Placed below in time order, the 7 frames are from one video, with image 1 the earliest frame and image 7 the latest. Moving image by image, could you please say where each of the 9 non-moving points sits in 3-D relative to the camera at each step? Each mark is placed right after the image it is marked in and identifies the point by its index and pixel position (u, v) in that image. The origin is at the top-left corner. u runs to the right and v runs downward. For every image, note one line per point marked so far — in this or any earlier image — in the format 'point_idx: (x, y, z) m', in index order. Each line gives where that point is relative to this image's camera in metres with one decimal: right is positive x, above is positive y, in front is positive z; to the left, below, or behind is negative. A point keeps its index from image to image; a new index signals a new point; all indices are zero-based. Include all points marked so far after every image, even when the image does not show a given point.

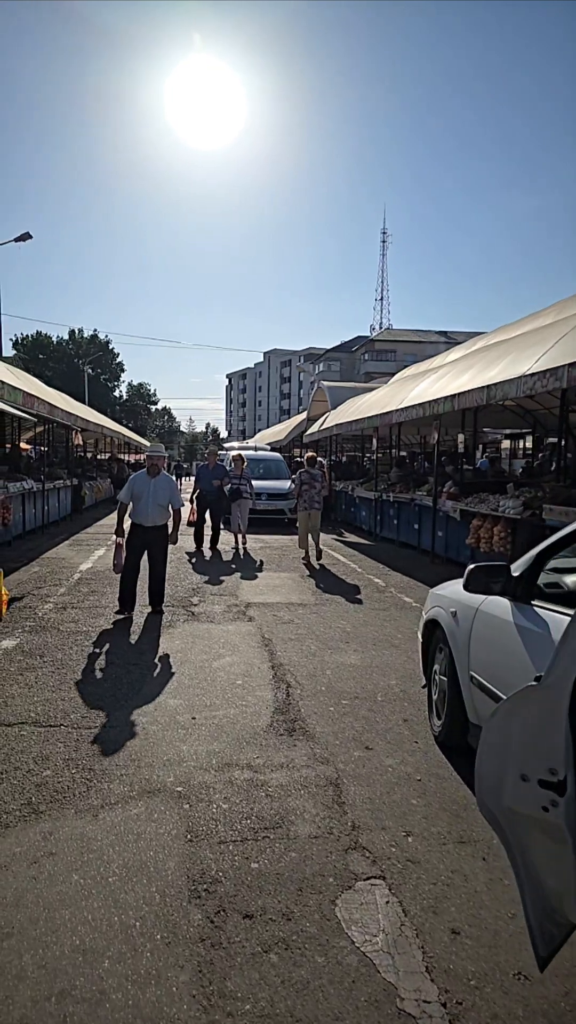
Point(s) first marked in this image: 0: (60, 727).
0: (-1.3, -1.2, +4.4) m
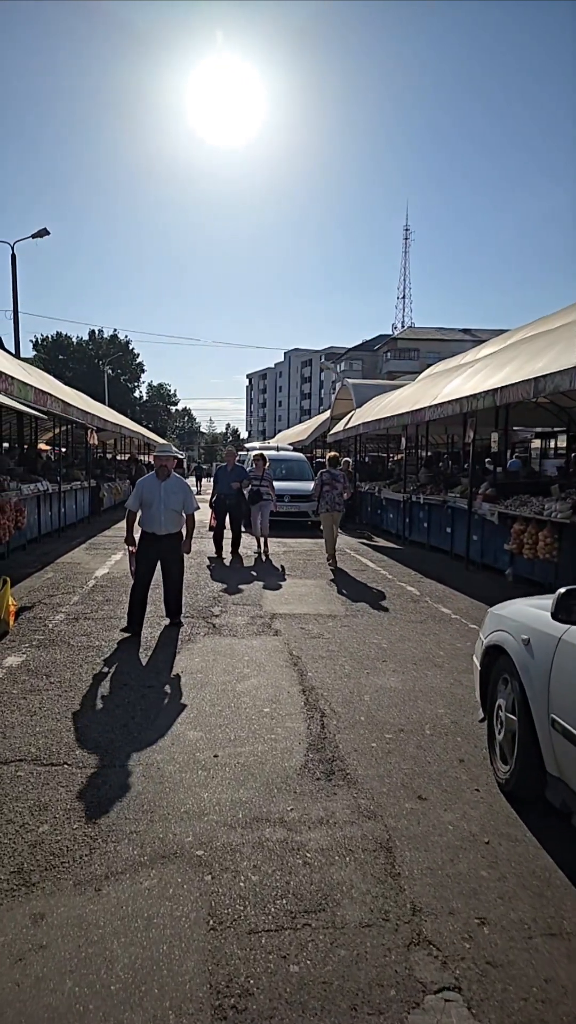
0: (-1.1, -1.3, +3.8) m
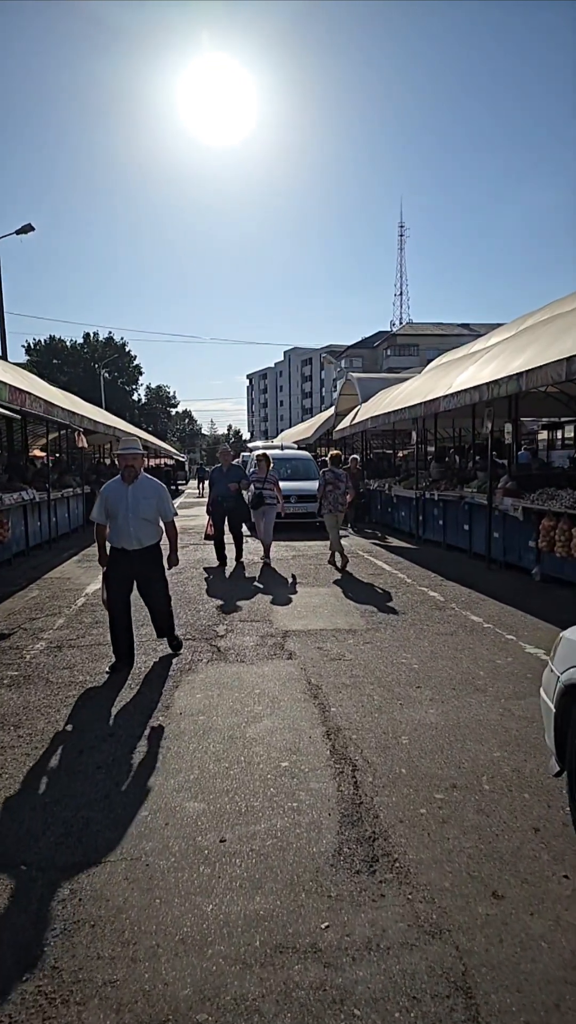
0: (-1.0, -1.3, +2.8) m
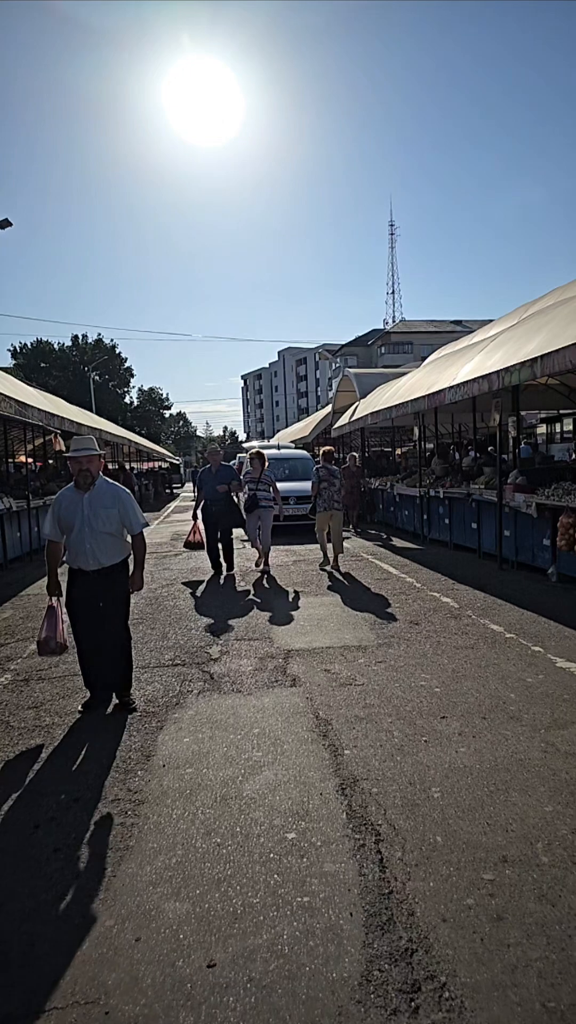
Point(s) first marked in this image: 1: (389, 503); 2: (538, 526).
0: (-1.0, -1.4, +2.1) m
1: (+2.5, +0.2, +18.3) m
2: (+3.6, -0.2, +11.0) m
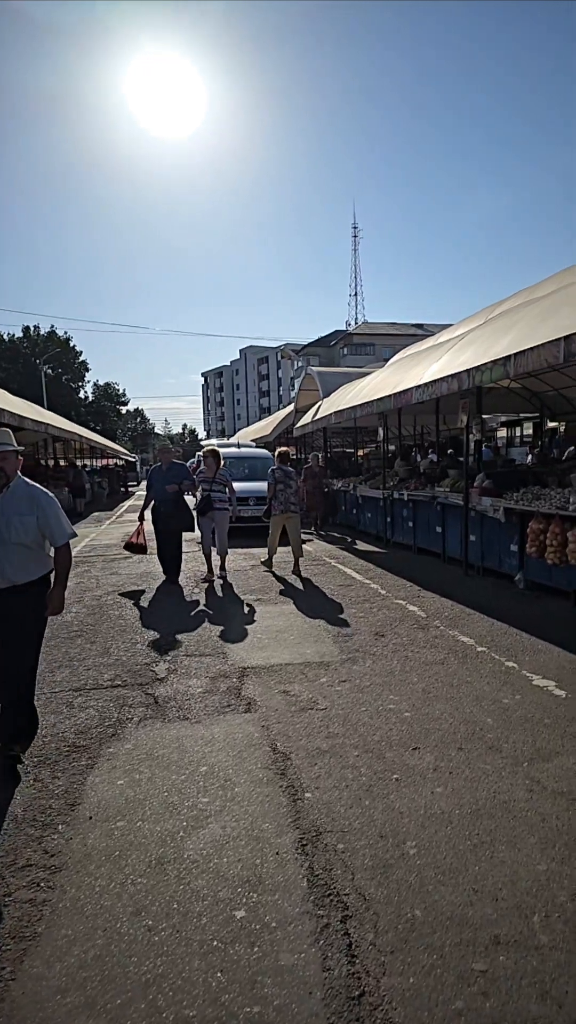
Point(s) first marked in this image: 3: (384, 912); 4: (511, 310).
0: (-1.1, -1.4, +1.5) m
1: (+1.5, +0.2, +17.8) m
2: (+3.1, -0.3, +10.6) m
3: (+0.3, -1.4, +2.7) m
4: (+3.8, +3.5, +12.9) m
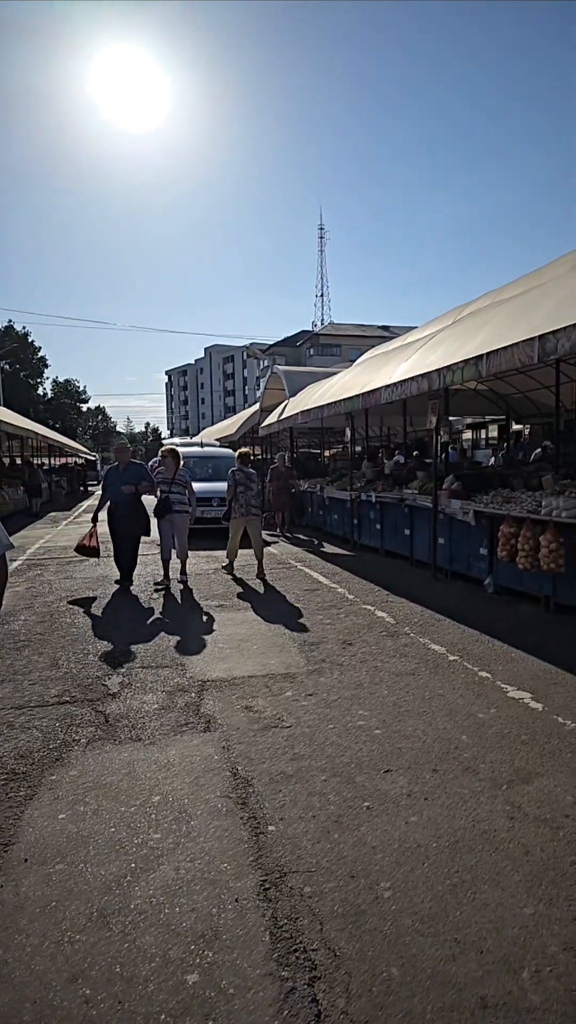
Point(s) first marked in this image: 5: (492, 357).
0: (-1.2, -1.4, +1.1) m
1: (+0.7, +0.2, +17.6) m
2: (+2.6, -0.3, +10.4) m
3: (+0.2, -1.4, +2.3) m
4: (+3.3, +3.4, +12.7) m
5: (+2.4, +1.8, +8.8) m
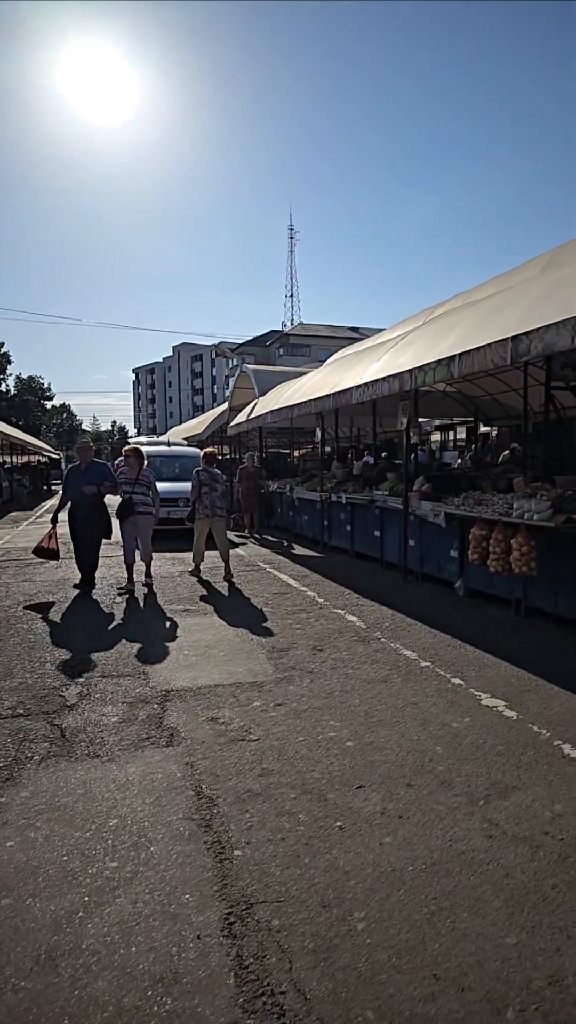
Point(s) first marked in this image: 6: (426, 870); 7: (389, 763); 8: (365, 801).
0: (-1.2, -1.4, +0.8) m
1: (0.0, +0.1, +17.4) m
2: (+2.2, -0.3, +10.3) m
3: (+0.1, -1.4, +2.2) m
4: (+2.8, +3.4, +12.7) m
5: (+2.0, +1.8, +8.7) m
6: (+0.5, -1.4, +3.0) m
7: (+0.5, -1.4, +4.1) m
8: (+0.4, -1.4, +3.6) m
